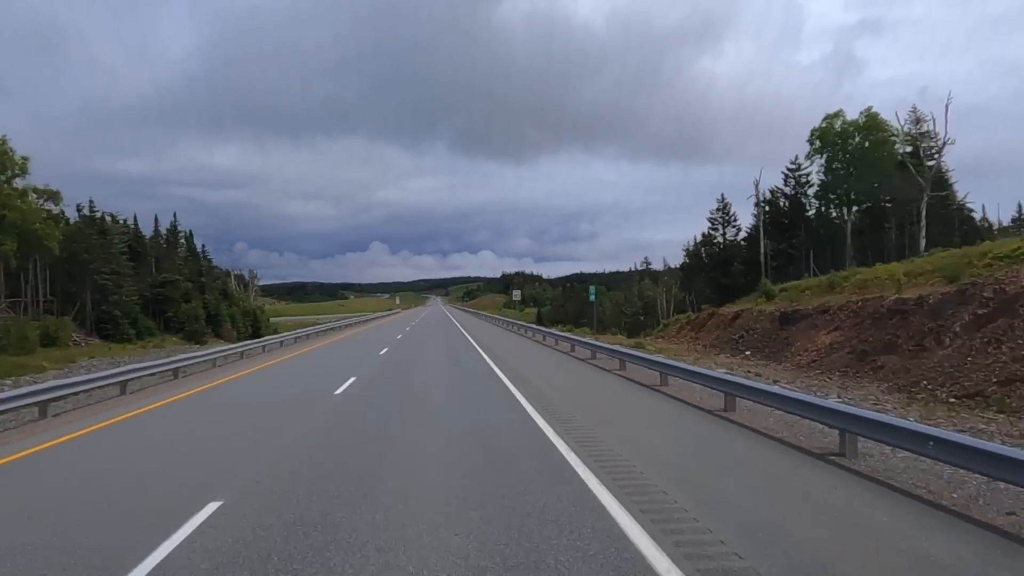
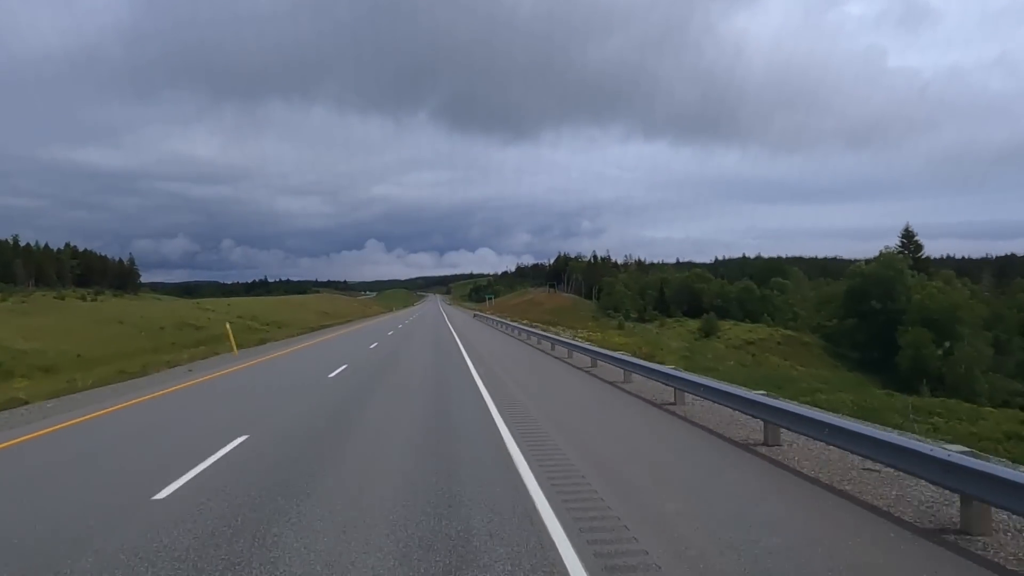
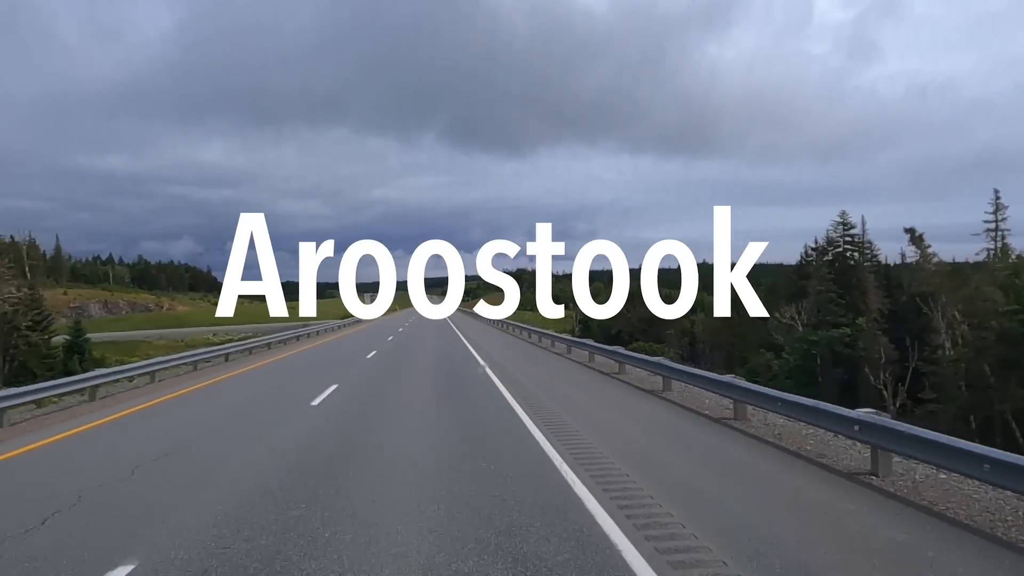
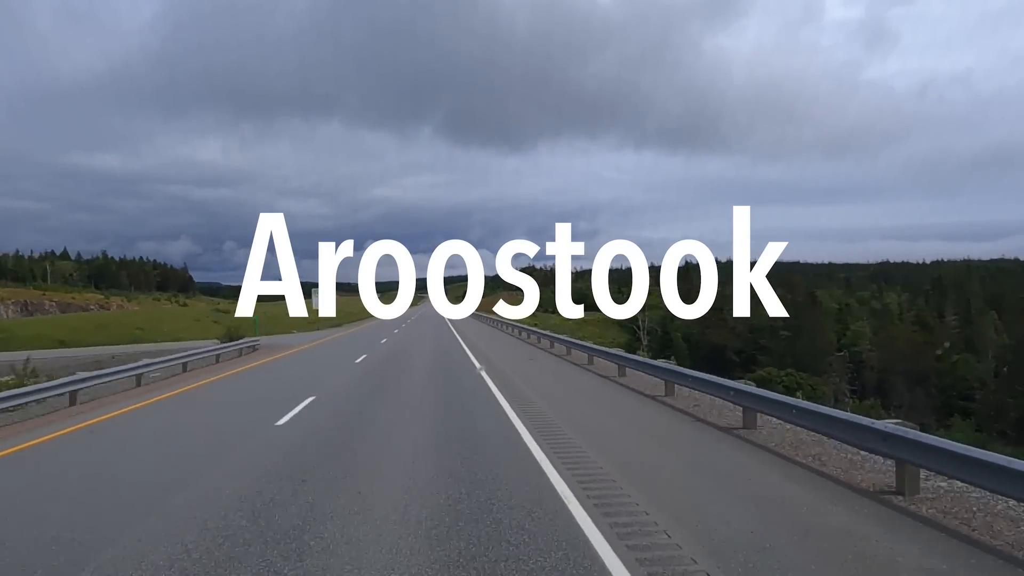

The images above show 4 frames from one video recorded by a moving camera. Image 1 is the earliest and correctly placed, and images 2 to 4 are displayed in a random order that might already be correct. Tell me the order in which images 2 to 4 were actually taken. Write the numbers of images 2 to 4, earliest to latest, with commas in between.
3, 4, 2
